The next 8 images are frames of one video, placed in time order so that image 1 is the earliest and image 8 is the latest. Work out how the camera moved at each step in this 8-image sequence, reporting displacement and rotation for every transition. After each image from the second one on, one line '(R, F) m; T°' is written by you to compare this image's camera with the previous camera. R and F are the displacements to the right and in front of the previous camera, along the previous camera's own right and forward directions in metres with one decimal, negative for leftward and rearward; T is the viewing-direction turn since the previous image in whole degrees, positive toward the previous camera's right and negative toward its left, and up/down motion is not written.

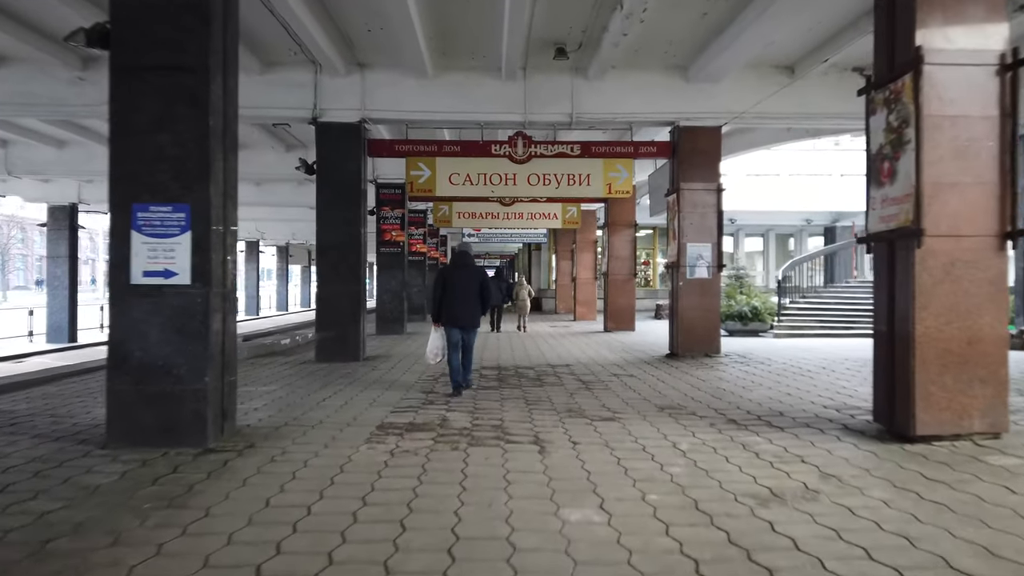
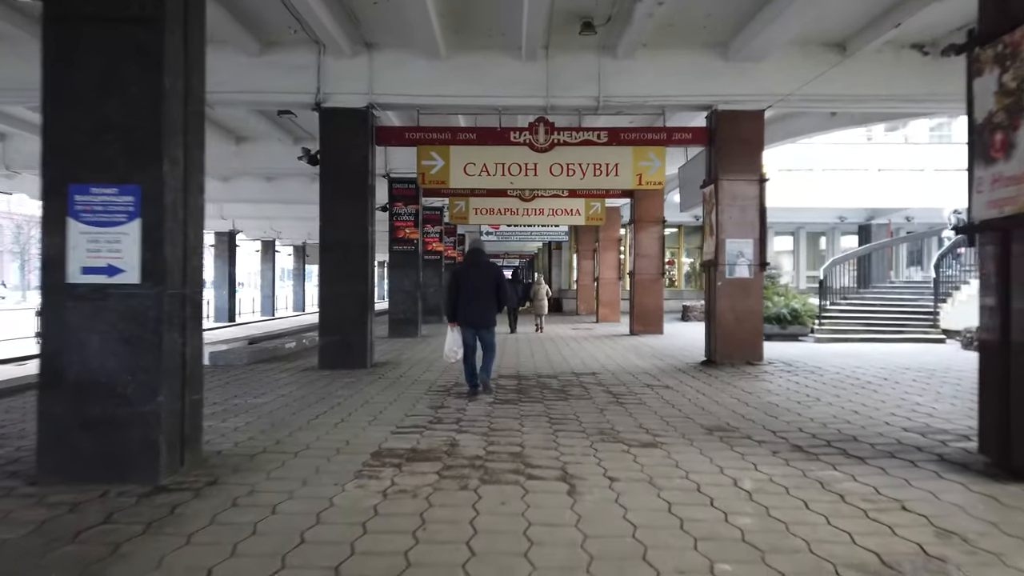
(0.0, +0.9) m; -2°
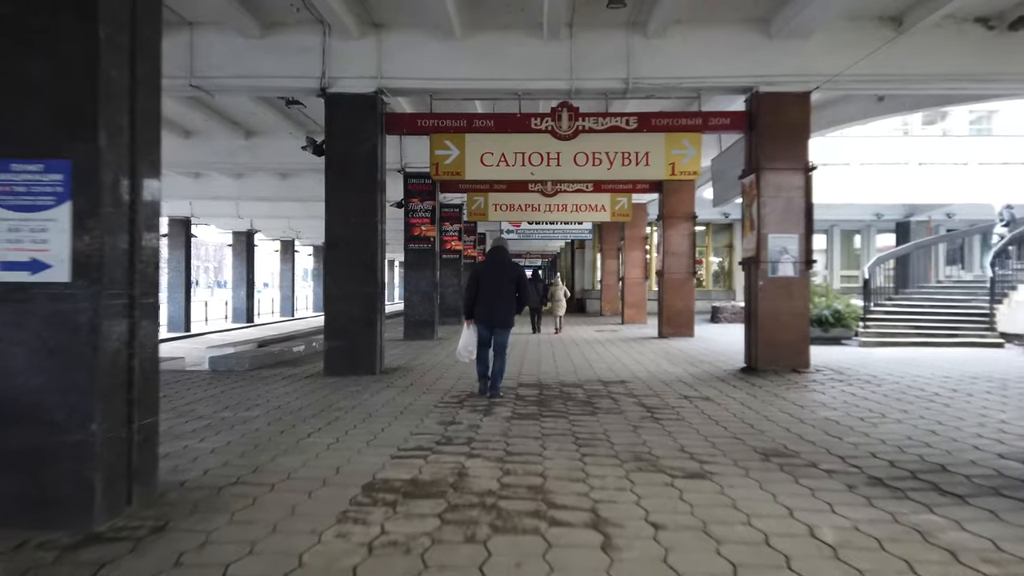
(0.0, +0.8) m; -2°
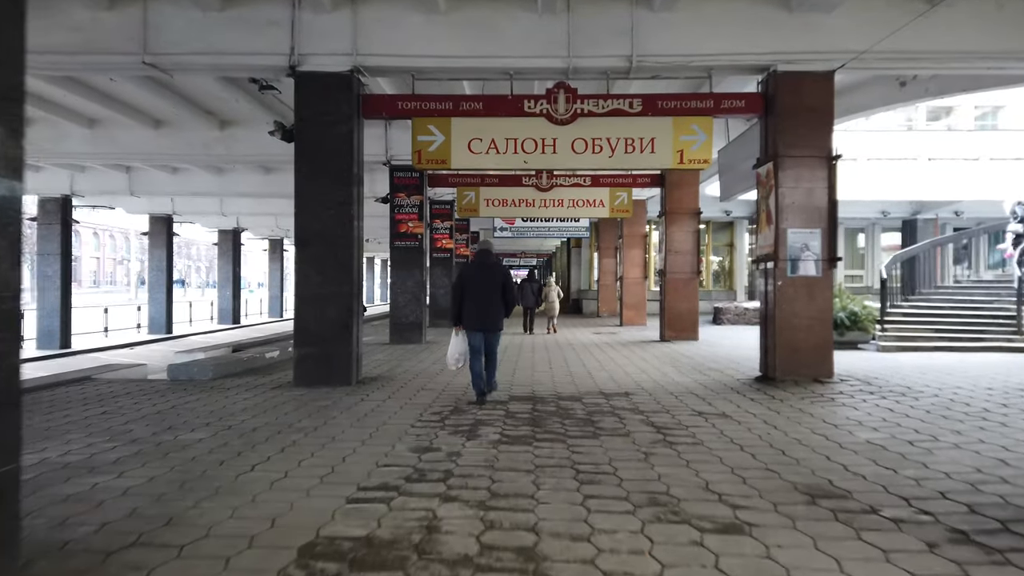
(+0.1, +0.9) m; 0°
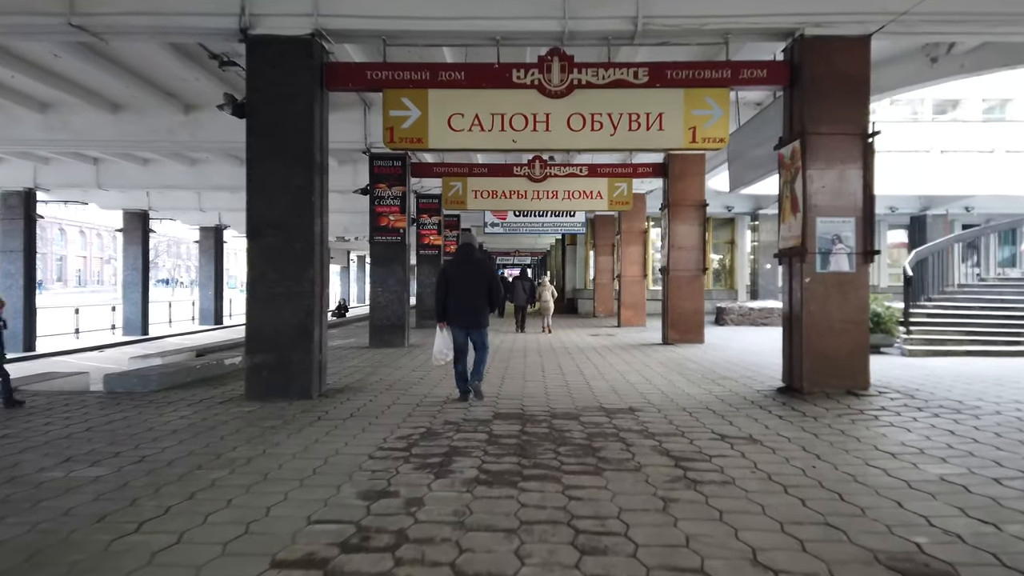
(+0.1, +1.1) m; 0°
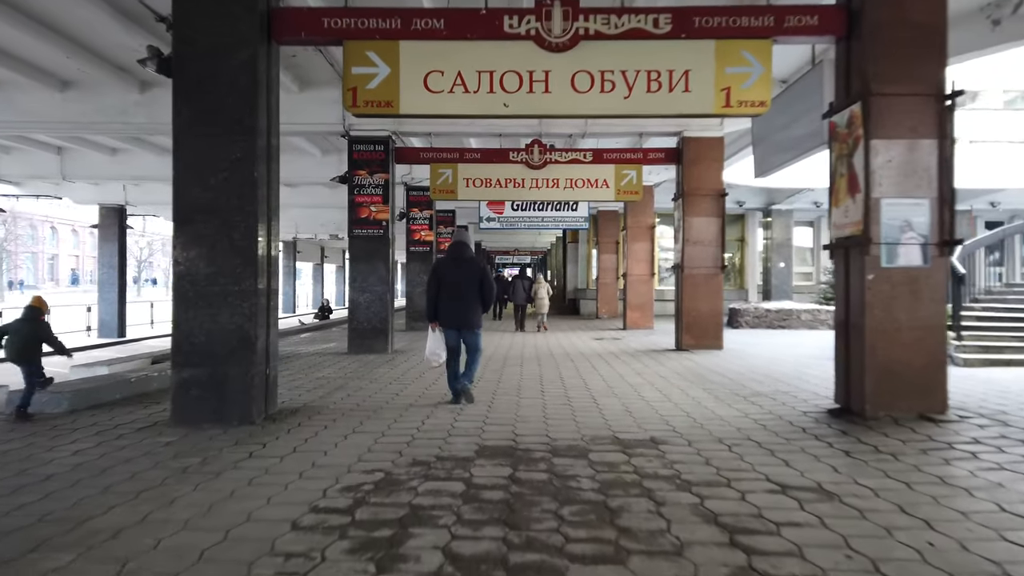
(+0.1, +1.4) m; 0°
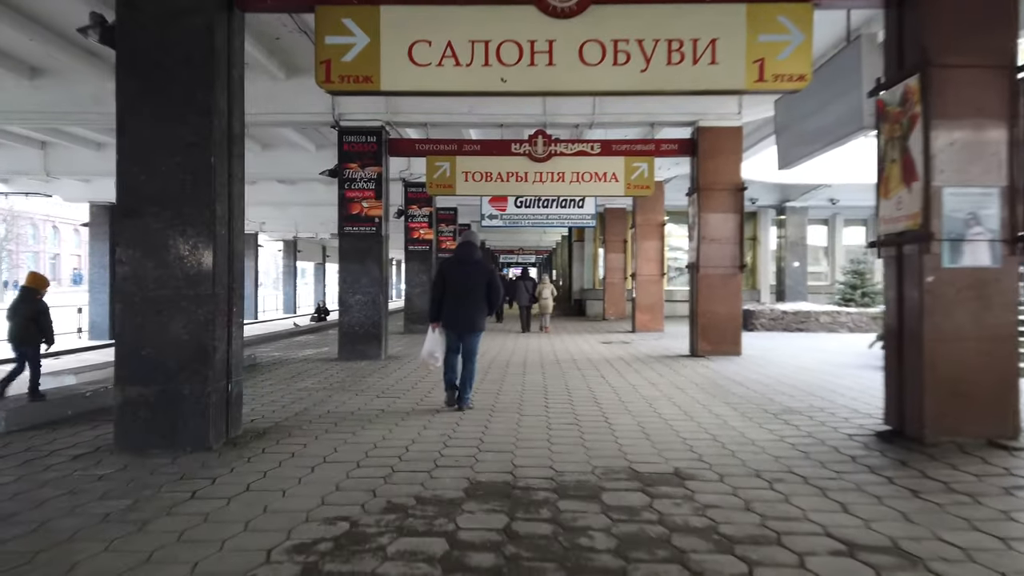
(0.0, +0.8) m; 0°
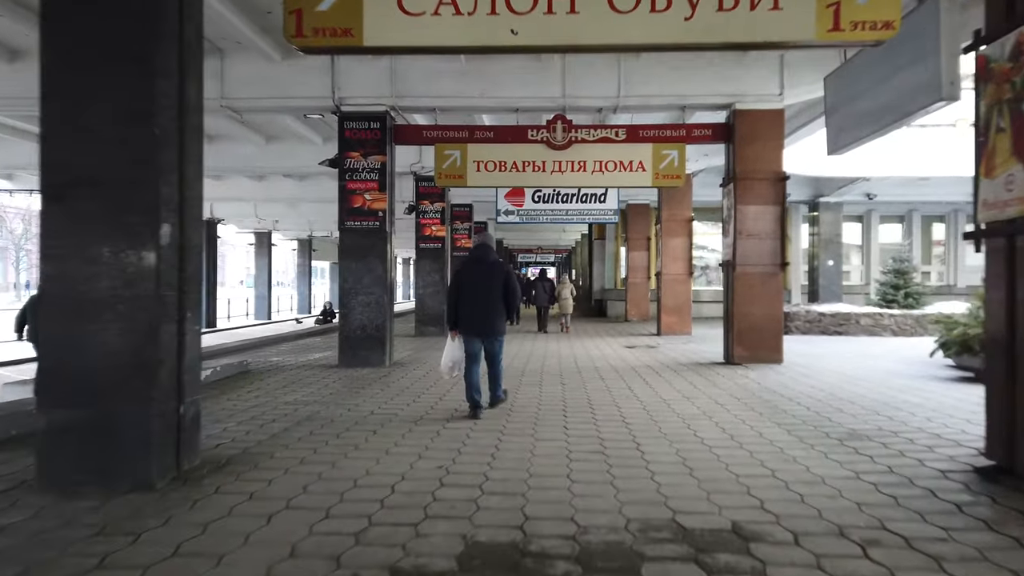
(0.0, +1.0) m; -1°
